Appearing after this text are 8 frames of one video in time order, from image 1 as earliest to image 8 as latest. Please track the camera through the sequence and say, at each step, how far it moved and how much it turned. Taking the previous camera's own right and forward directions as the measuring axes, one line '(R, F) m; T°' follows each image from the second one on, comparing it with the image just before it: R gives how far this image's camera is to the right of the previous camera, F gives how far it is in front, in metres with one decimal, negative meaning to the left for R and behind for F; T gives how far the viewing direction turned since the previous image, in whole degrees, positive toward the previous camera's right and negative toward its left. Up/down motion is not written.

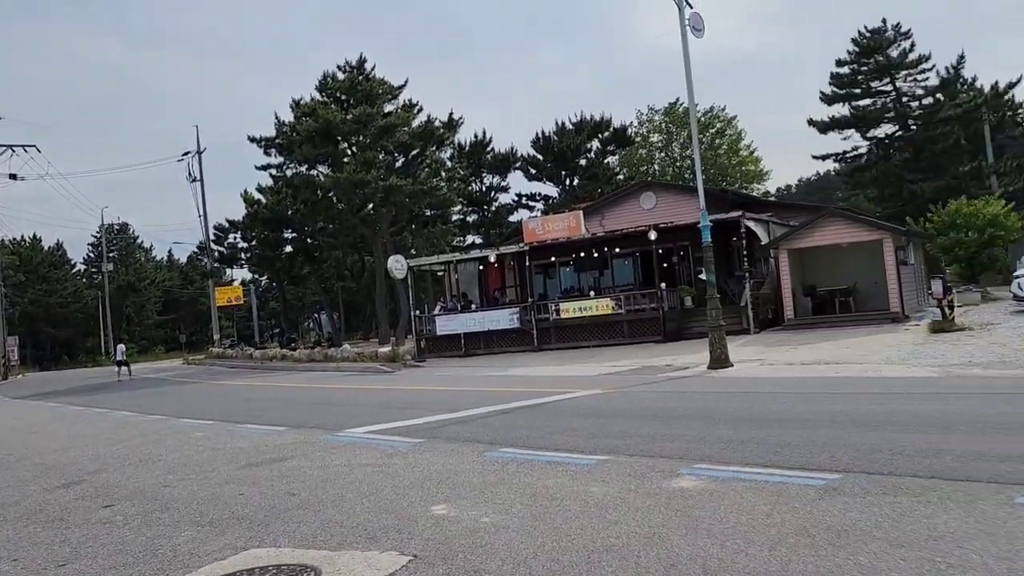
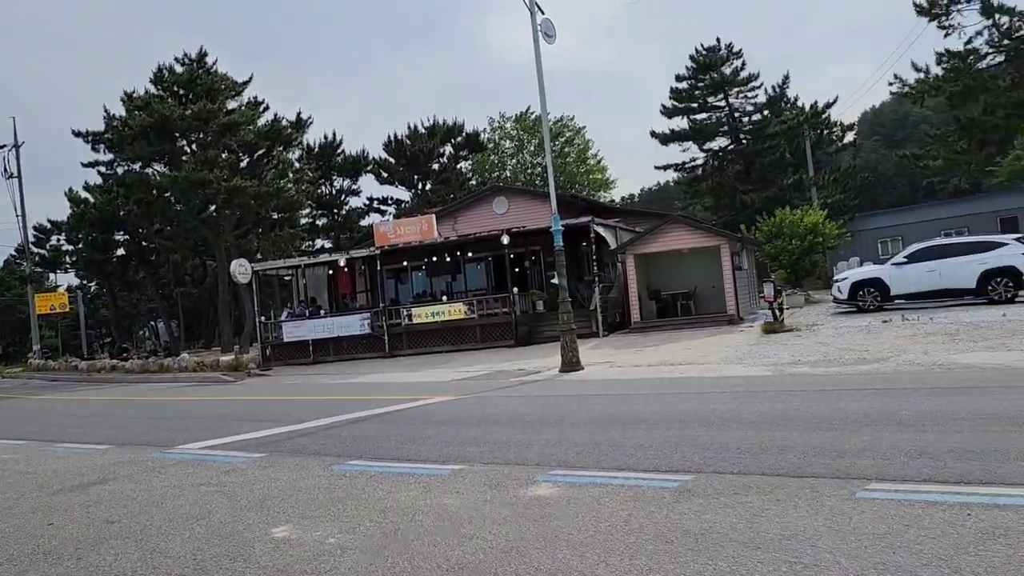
(0.0, +0.2) m; +10°
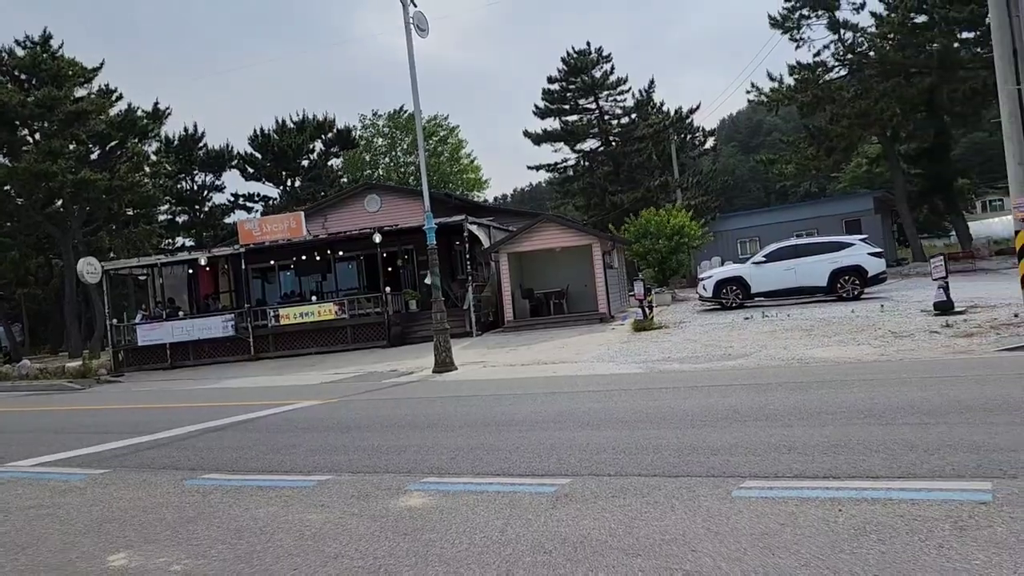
(0.0, +0.3) m; +9°
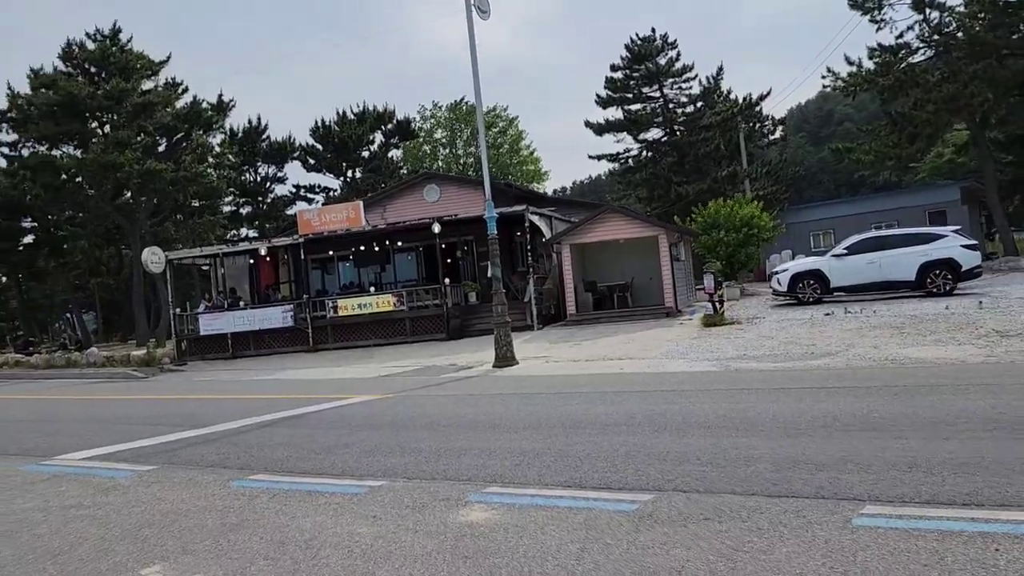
(-0.1, +0.7) m; -4°
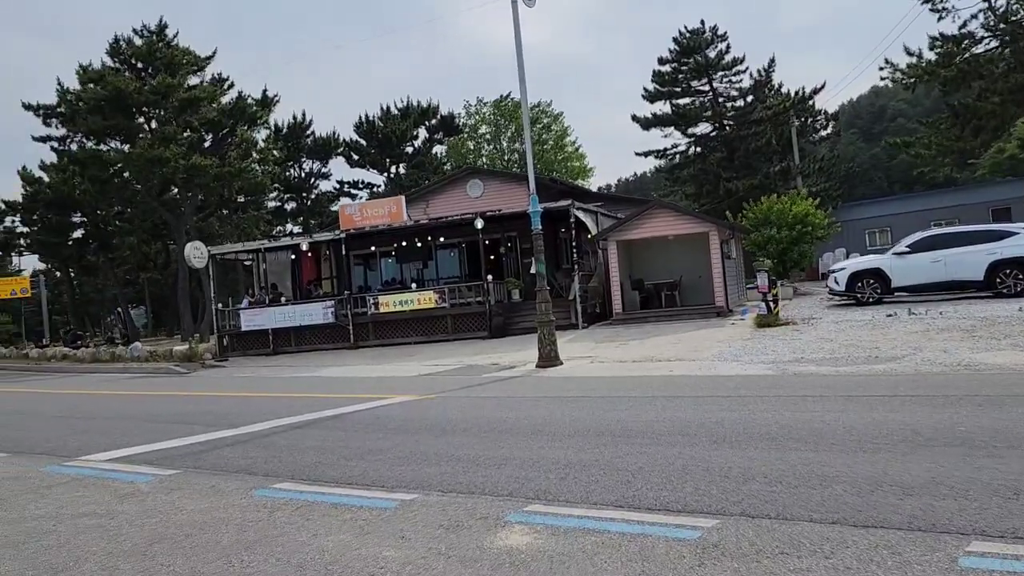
(0.0, +0.6) m; -3°
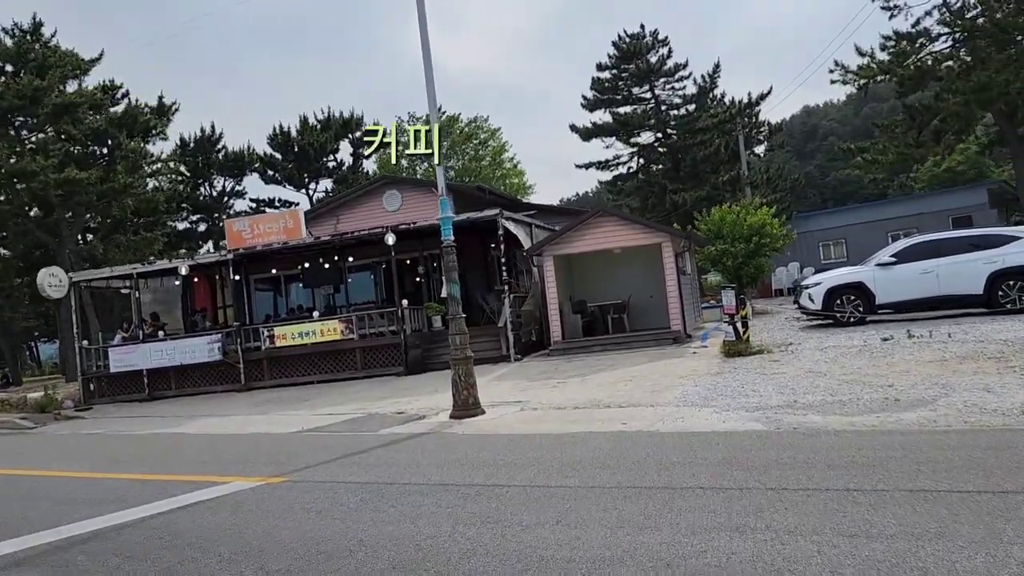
(+0.6, +3.5) m; +4°
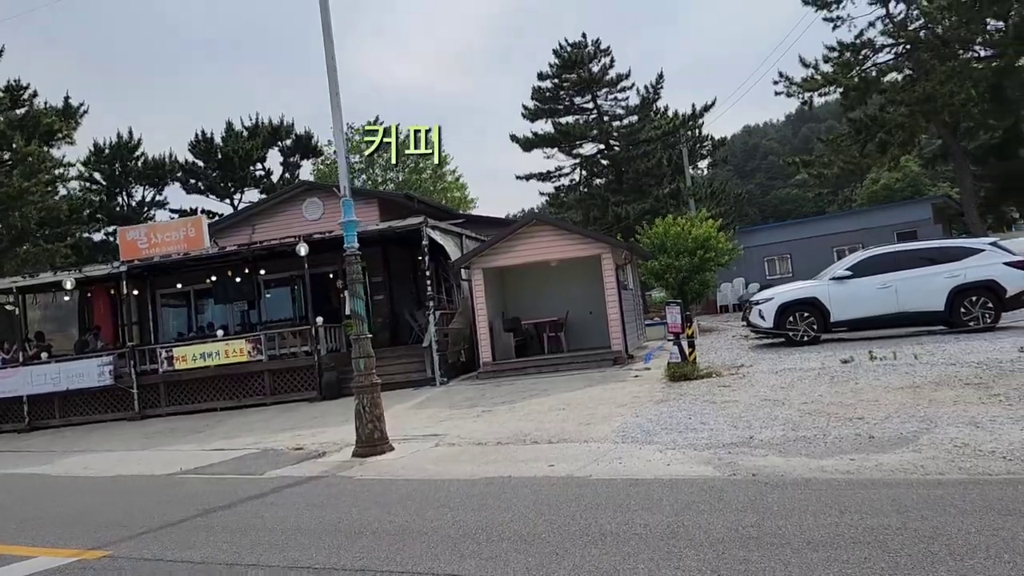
(+0.4, +1.6) m; +4°
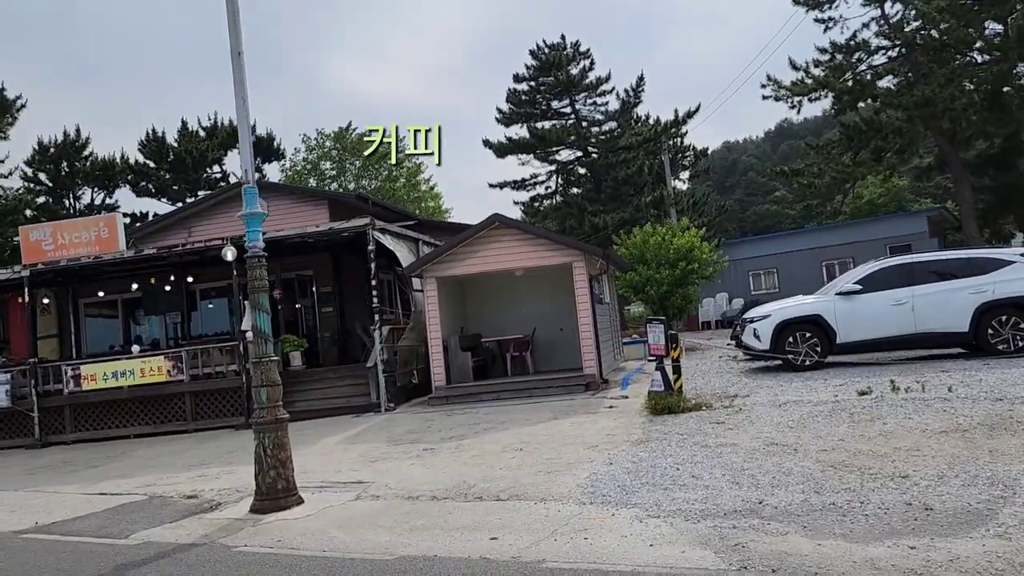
(+0.4, +2.2) m; +1°
